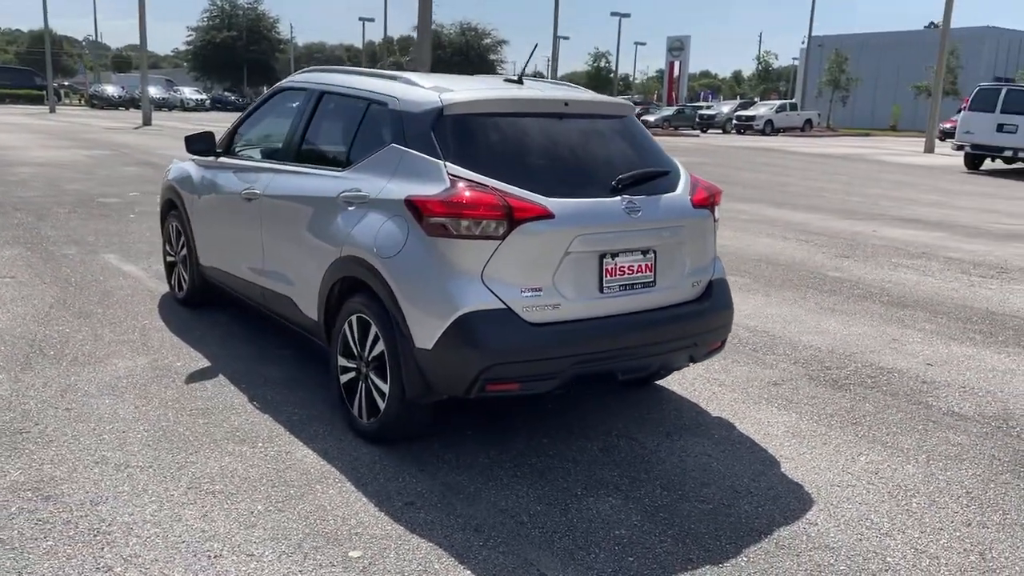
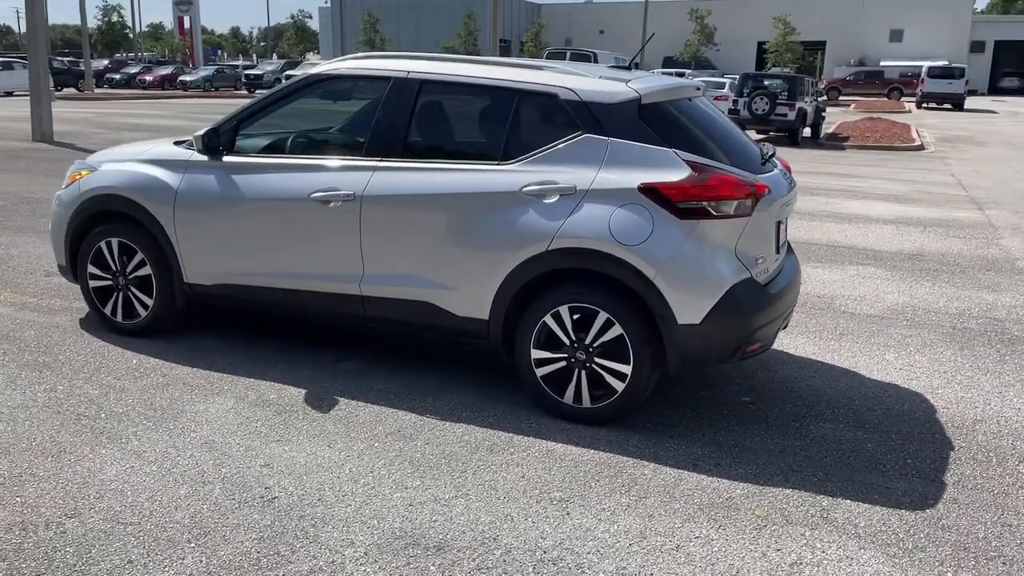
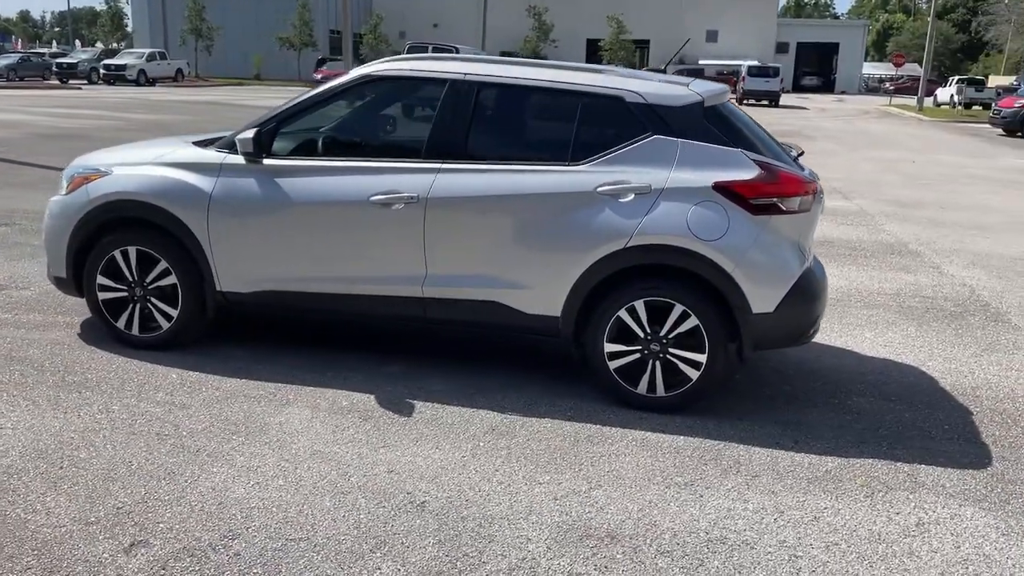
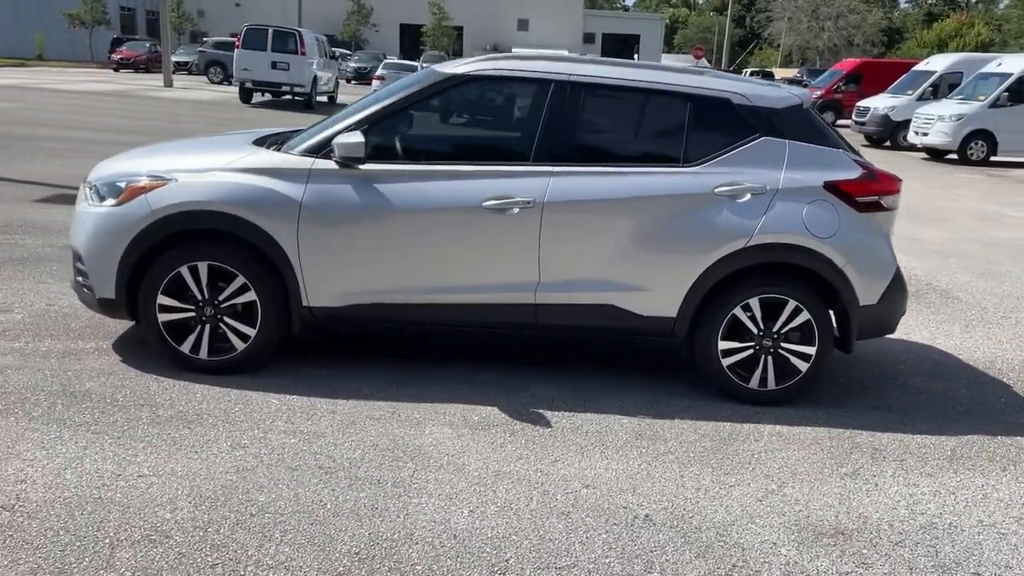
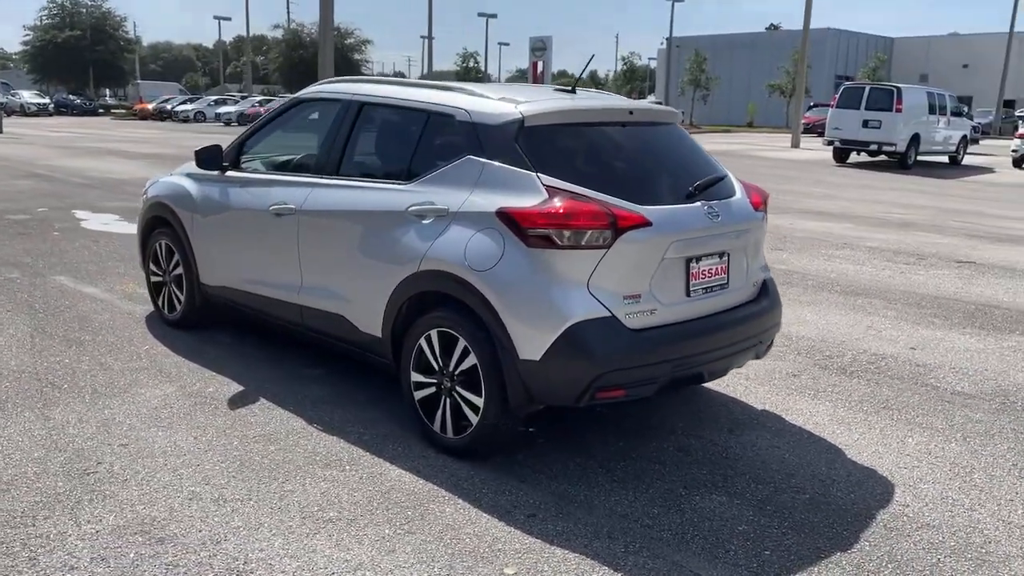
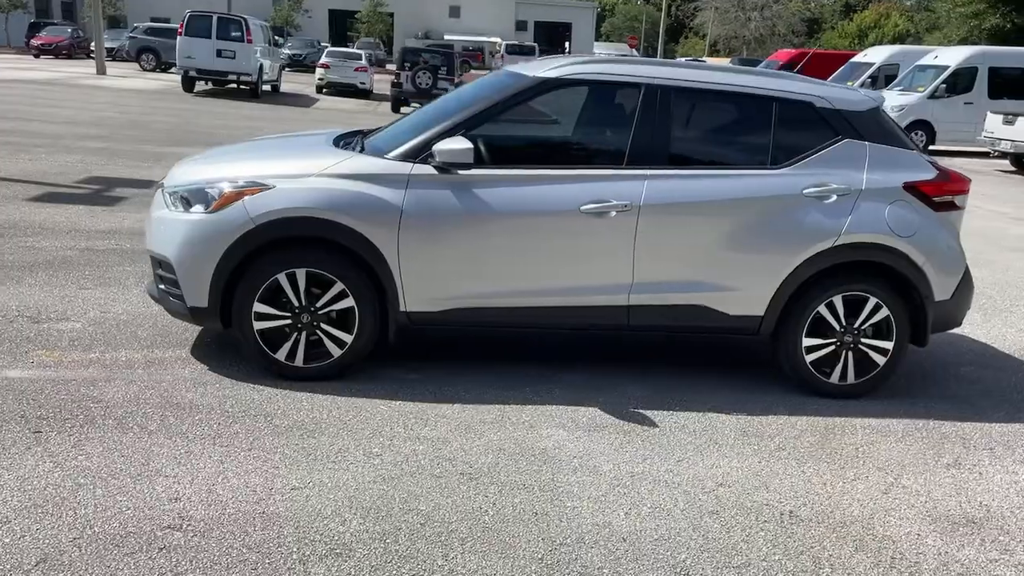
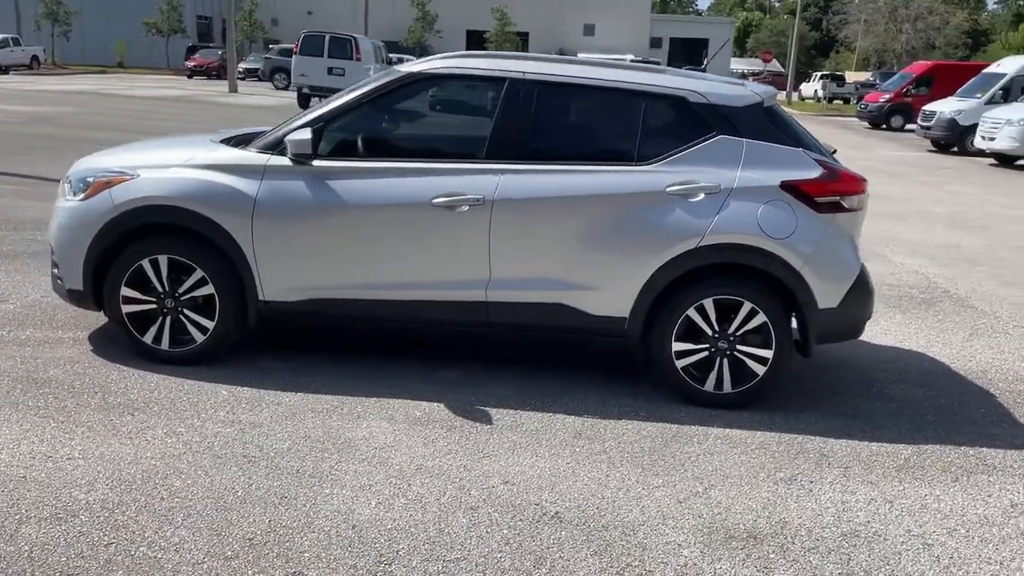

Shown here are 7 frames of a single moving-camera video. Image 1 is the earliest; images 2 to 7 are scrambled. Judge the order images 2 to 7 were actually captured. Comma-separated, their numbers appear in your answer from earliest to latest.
5, 2, 3, 7, 4, 6
